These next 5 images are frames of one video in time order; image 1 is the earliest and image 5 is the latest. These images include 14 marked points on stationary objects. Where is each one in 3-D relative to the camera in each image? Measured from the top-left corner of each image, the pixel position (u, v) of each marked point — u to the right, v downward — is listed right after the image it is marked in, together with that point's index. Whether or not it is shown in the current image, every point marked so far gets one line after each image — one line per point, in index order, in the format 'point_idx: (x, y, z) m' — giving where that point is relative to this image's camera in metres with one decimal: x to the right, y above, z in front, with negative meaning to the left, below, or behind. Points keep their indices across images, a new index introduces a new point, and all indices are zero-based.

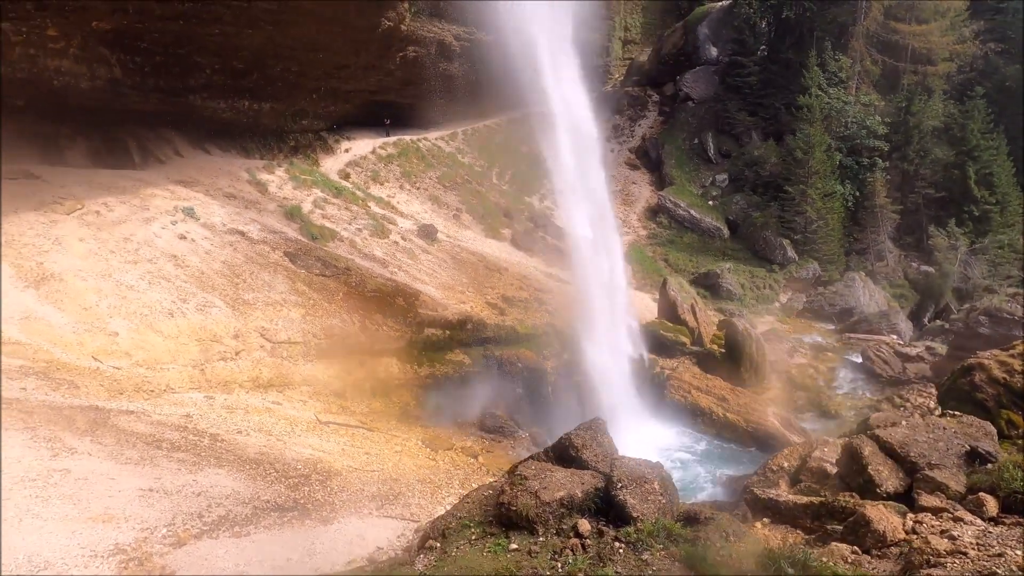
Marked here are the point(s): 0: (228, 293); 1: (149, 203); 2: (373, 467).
0: (-4.8, -0.1, +10.1) m
1: (-6.7, +1.6, +10.9) m
2: (-1.9, -2.4, +8.0) m
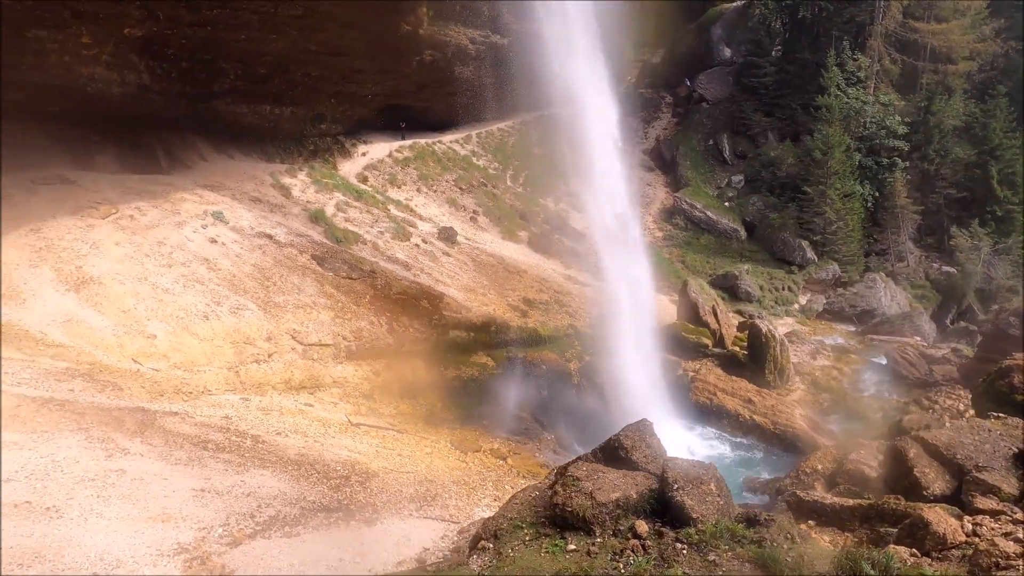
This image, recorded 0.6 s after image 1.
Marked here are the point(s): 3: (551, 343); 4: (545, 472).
0: (-4.3, -0.1, +10.2) m
1: (-6.2, +1.5, +11.0) m
2: (-1.4, -2.4, +8.0) m
3: (+0.9, -1.3, +13.4) m
4: (+0.6, -3.1, +10.0) m
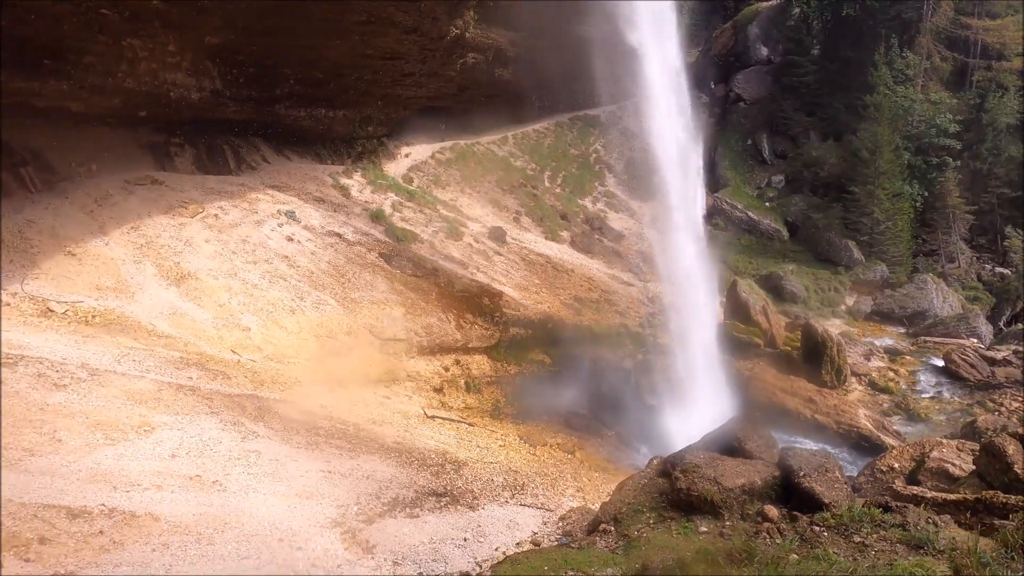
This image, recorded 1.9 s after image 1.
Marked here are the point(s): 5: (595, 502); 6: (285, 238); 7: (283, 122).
0: (-3.1, -0.1, +10.6) m
1: (-5.0, +1.6, +11.4) m
2: (-0.3, -2.4, +8.2) m
3: (+2.2, -1.2, +13.6) m
4: (+1.8, -3.1, +10.2) m
5: (+1.1, -2.8, +7.7) m
6: (-4.2, +0.9, +10.9) m
7: (-5.9, +4.3, +15.3) m
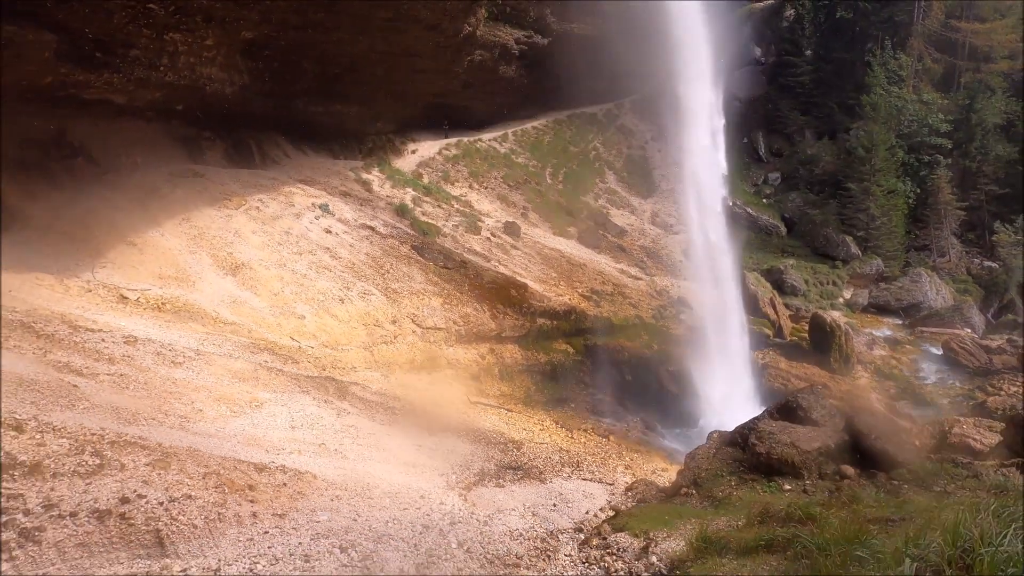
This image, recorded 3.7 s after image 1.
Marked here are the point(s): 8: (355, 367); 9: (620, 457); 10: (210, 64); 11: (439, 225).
0: (-2.5, +0.1, +10.9) m
1: (-4.3, +1.8, +11.7) m
2: (+0.4, -2.2, +8.6) m
3: (+2.8, -1.1, +14.0) m
4: (+2.4, -2.9, +10.6) m
5: (+1.8, -2.6, +8.1) m
6: (-3.6, +1.1, +11.2) m
7: (-5.4, +4.5, +15.5) m
8: (-2.4, -1.2, +8.9) m
9: (+1.6, -2.6, +8.9) m
10: (-6.0, +4.4, +11.7) m
11: (-2.0, +1.7, +16.0) m
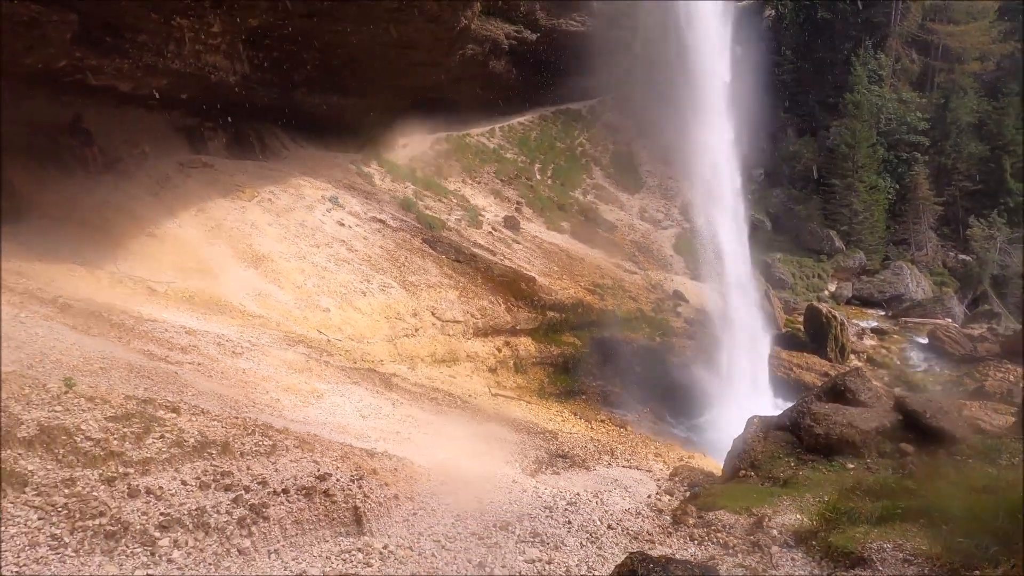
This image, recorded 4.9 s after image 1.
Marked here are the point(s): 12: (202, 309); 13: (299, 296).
0: (-2.2, +0.2, +10.8) m
1: (-4.1, +1.9, +11.5) m
2: (+0.8, -2.1, +8.7) m
3: (+3.0, -0.9, +14.2) m
4: (+2.7, -2.8, +10.8) m
5: (+2.3, -2.5, +8.2) m
6: (-3.3, +1.2, +11.0) m
7: (-5.3, +4.6, +15.3) m
8: (-1.9, -1.1, +8.8) m
9: (+2.0, -2.4, +9.0) m
10: (-5.7, +4.5, +11.5) m
11: (-1.9, +1.9, +15.9) m
12: (-3.9, -0.3, +7.4) m
13: (-3.2, -0.1, +8.7) m
